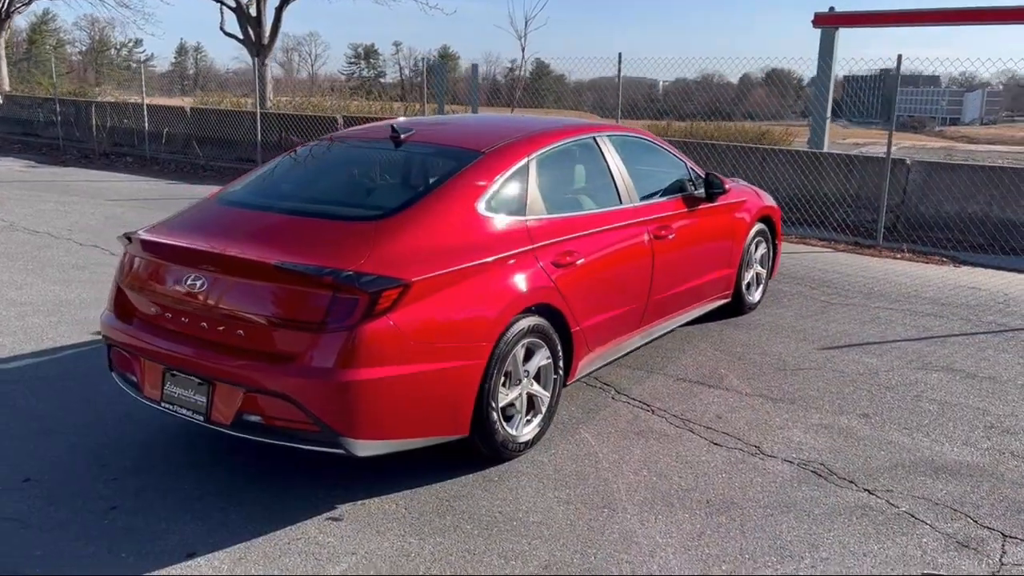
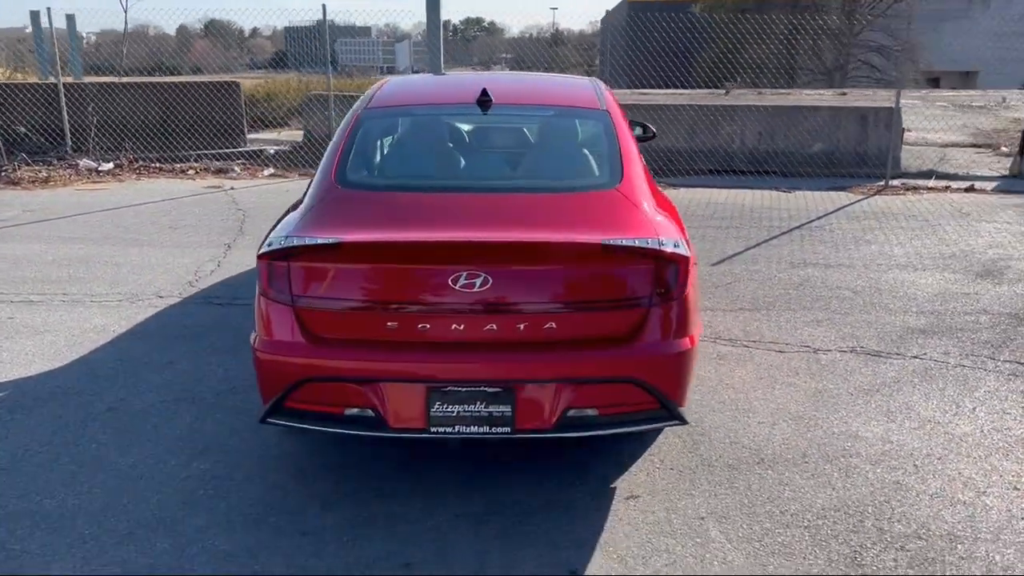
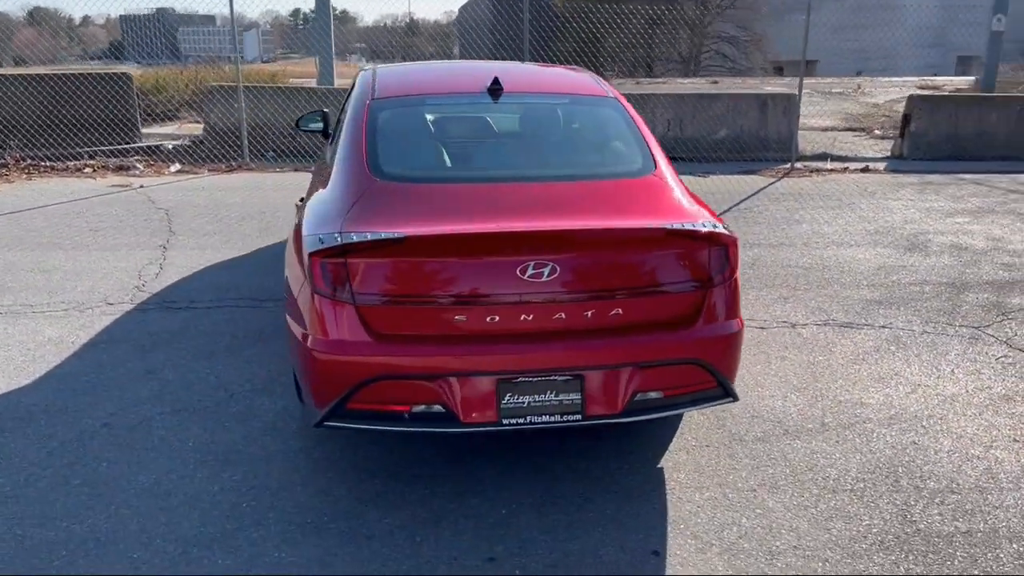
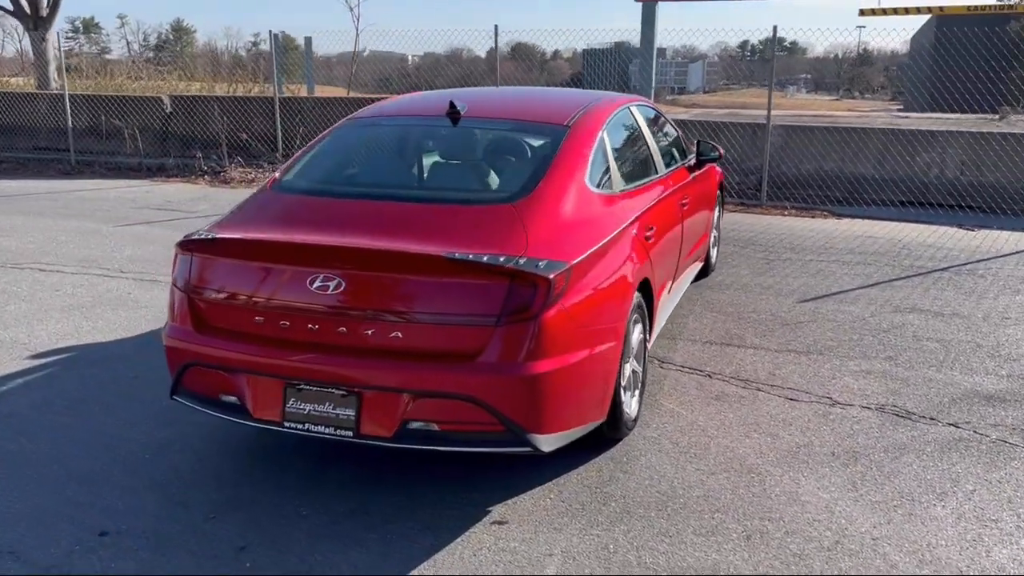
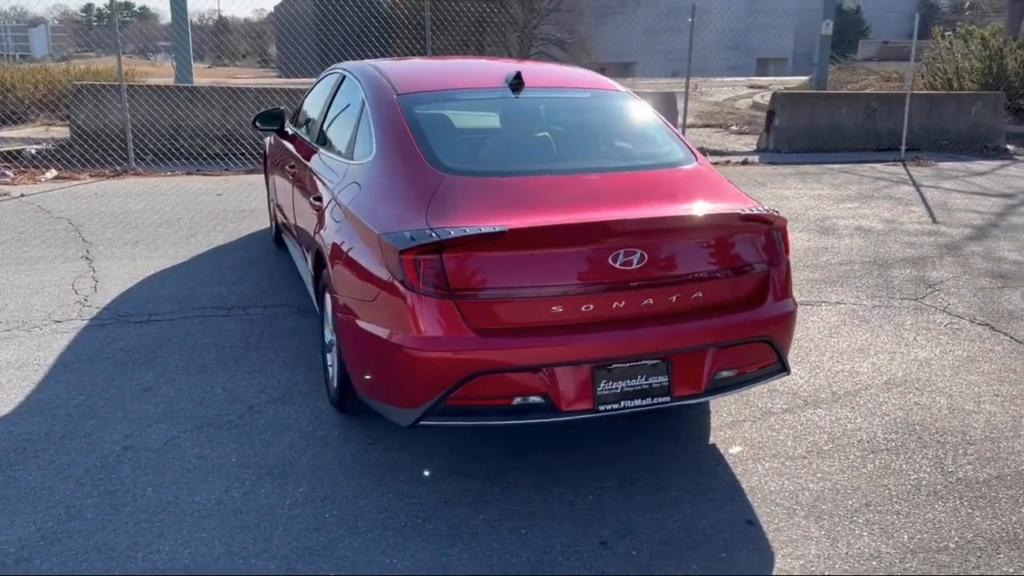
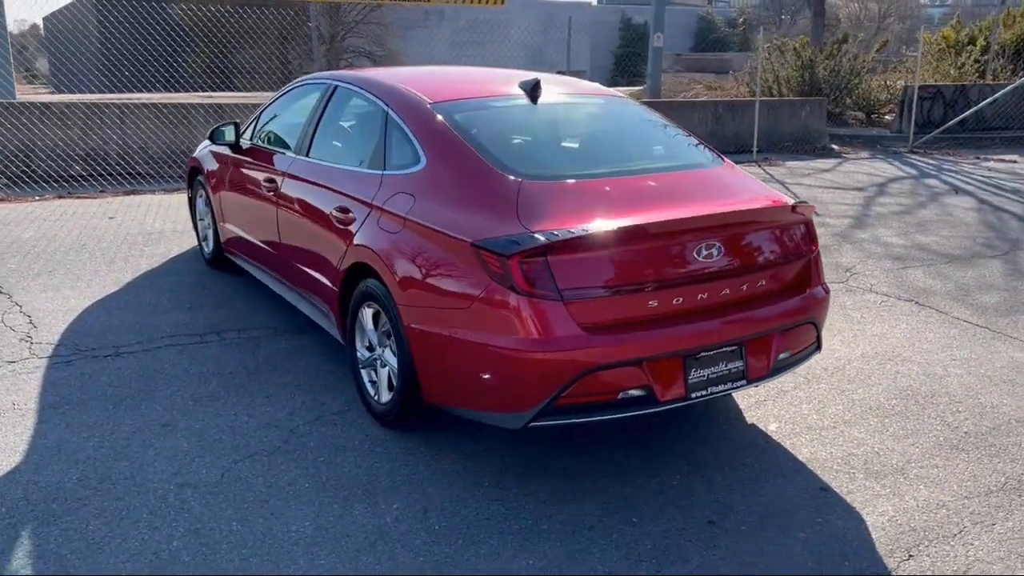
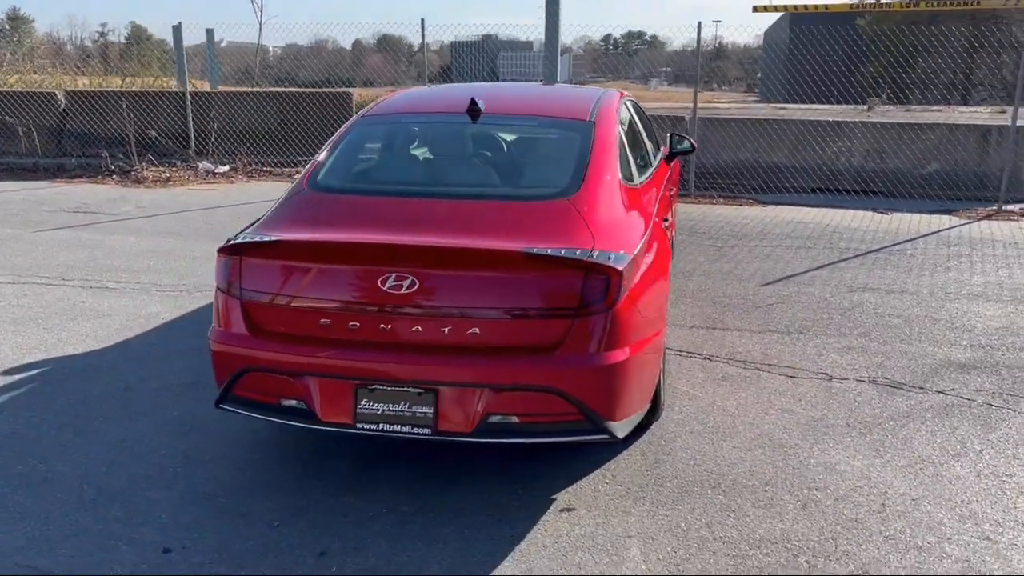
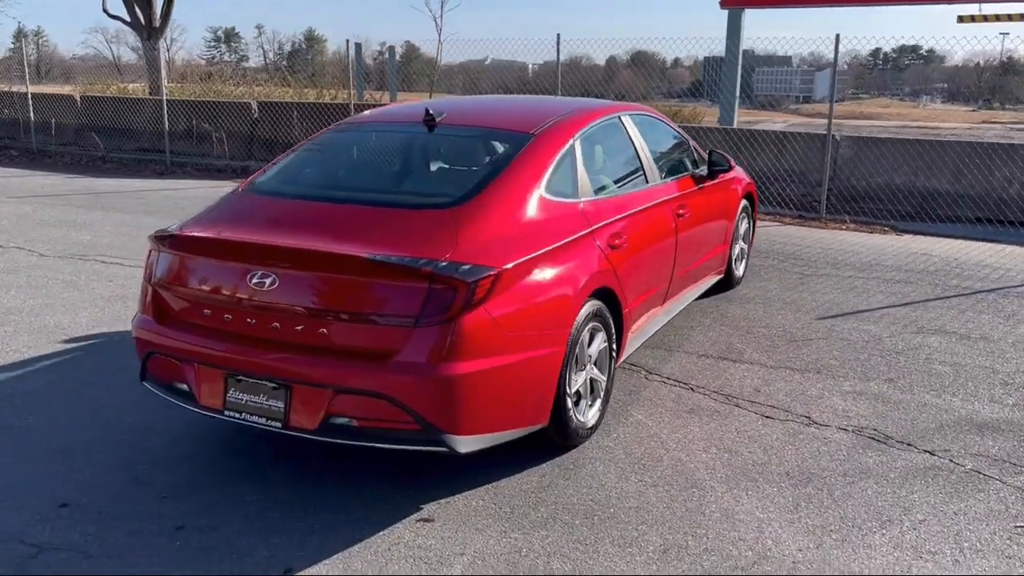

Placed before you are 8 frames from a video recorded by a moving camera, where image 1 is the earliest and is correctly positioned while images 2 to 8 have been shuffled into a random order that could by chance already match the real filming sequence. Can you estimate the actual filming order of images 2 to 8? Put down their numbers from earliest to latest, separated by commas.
8, 4, 7, 2, 3, 5, 6
